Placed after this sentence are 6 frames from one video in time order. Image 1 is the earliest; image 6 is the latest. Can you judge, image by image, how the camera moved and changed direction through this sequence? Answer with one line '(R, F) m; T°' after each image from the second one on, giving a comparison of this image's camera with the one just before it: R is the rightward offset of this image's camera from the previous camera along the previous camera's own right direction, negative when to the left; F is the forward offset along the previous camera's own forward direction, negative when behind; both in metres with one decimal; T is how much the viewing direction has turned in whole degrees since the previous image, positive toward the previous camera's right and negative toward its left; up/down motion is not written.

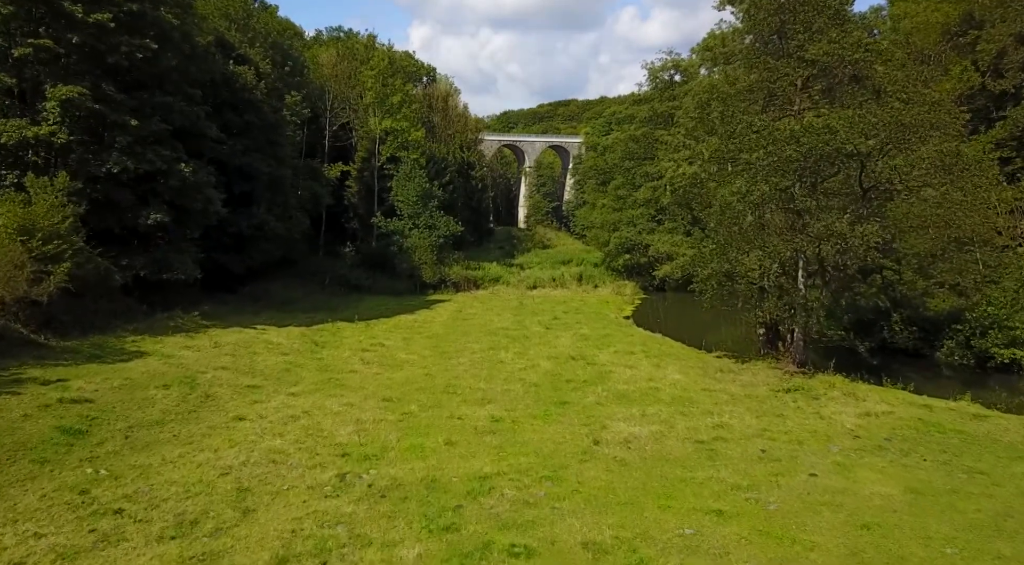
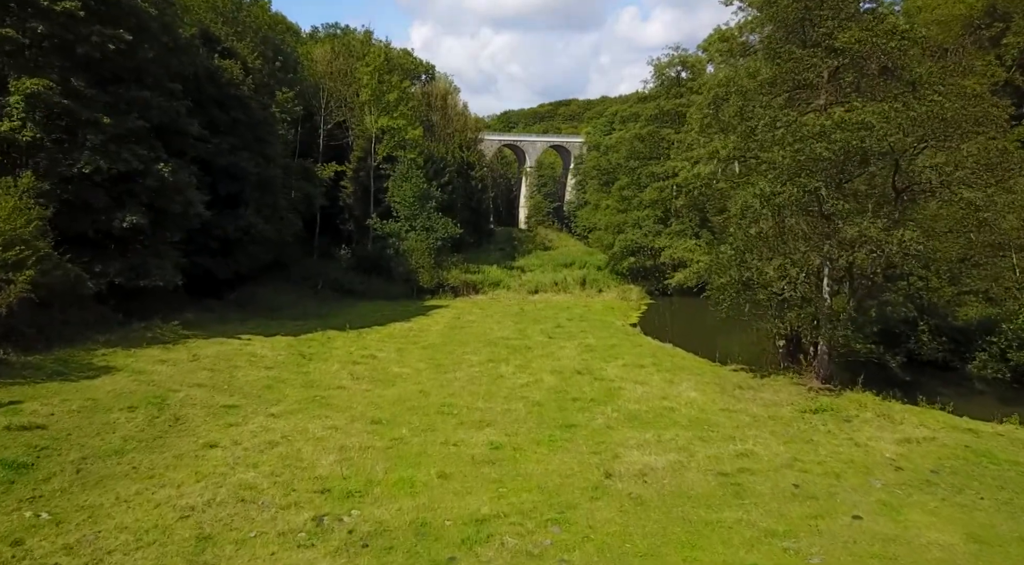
(0.0, +1.3) m; 0°
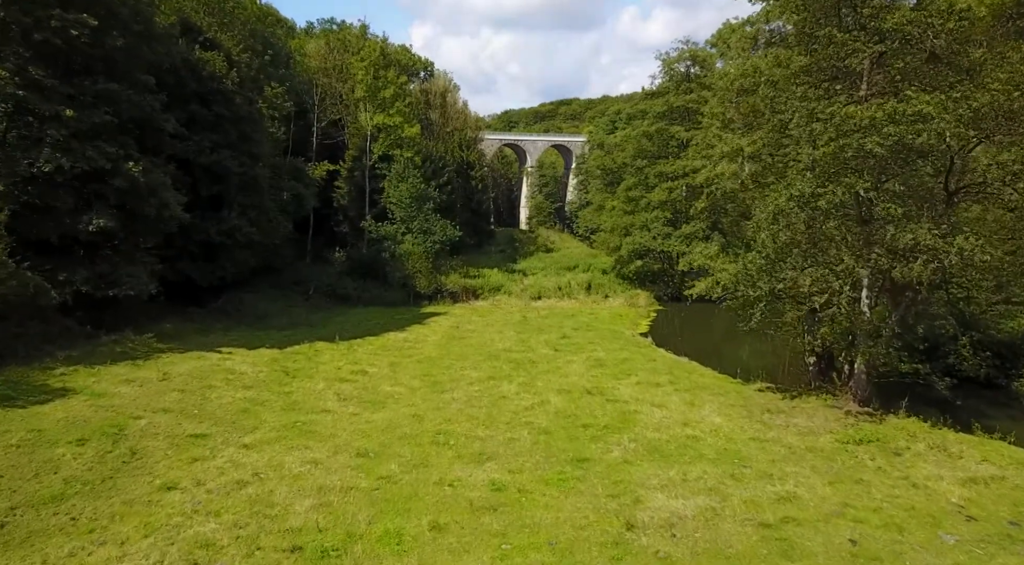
(-0.1, +1.6) m; 0°
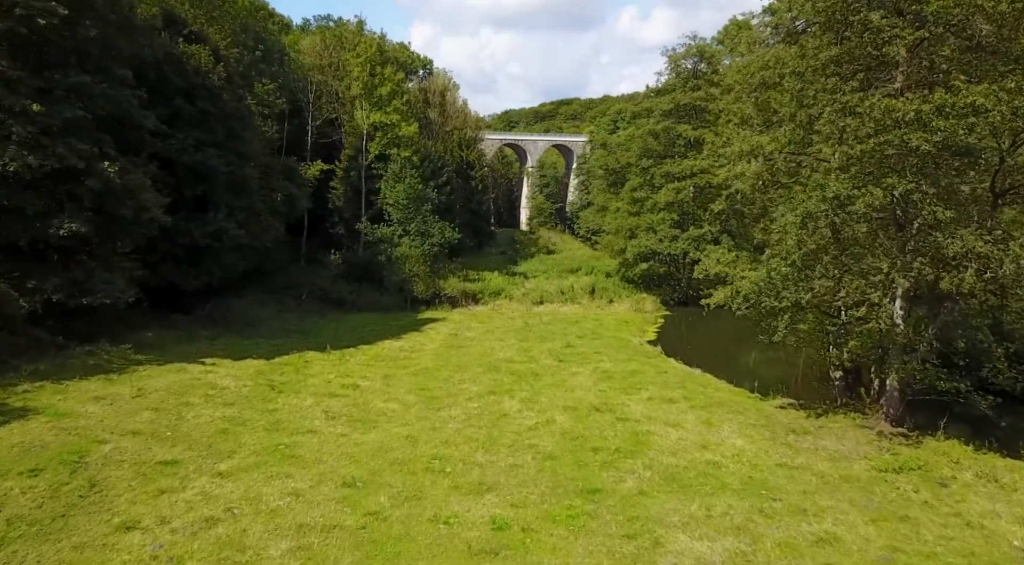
(0.0, +1.2) m; 0°
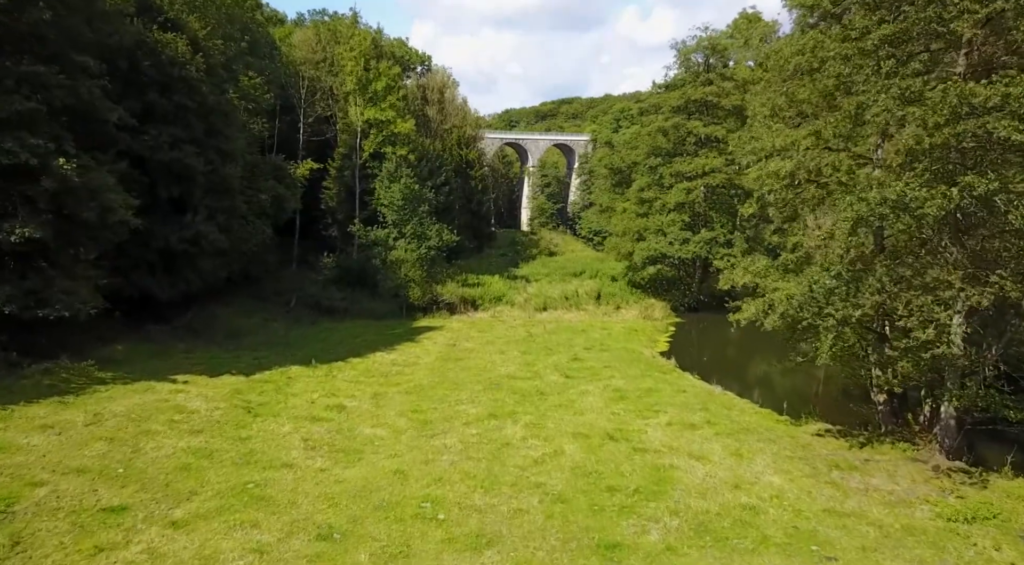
(0.0, +1.7) m; 0°
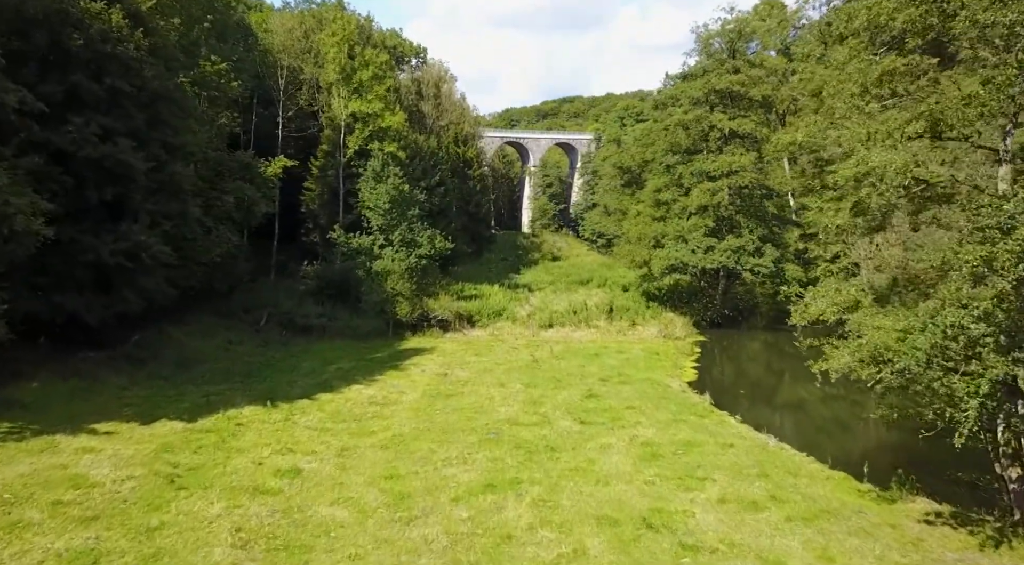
(0.0, +3.4) m; 0°
